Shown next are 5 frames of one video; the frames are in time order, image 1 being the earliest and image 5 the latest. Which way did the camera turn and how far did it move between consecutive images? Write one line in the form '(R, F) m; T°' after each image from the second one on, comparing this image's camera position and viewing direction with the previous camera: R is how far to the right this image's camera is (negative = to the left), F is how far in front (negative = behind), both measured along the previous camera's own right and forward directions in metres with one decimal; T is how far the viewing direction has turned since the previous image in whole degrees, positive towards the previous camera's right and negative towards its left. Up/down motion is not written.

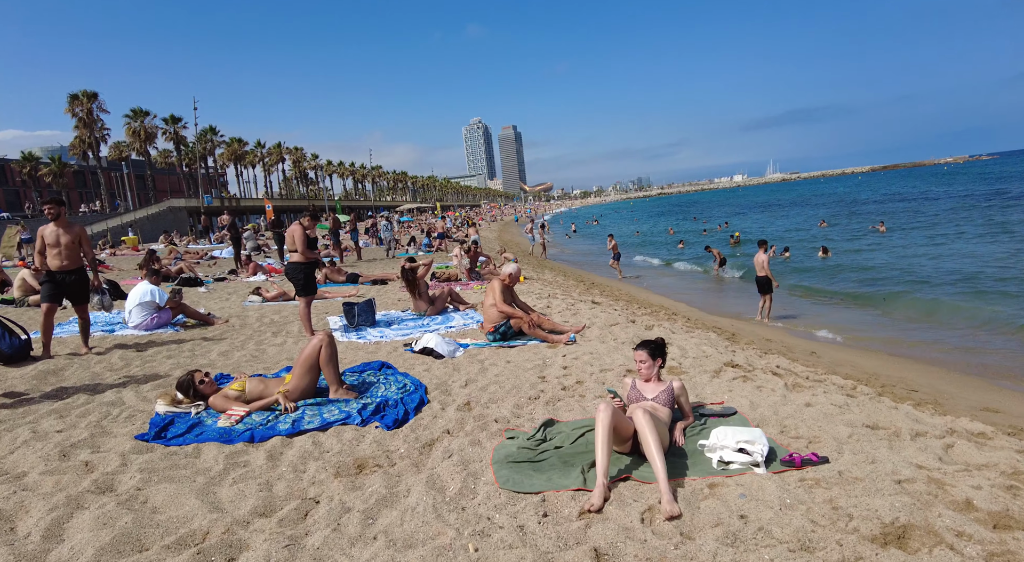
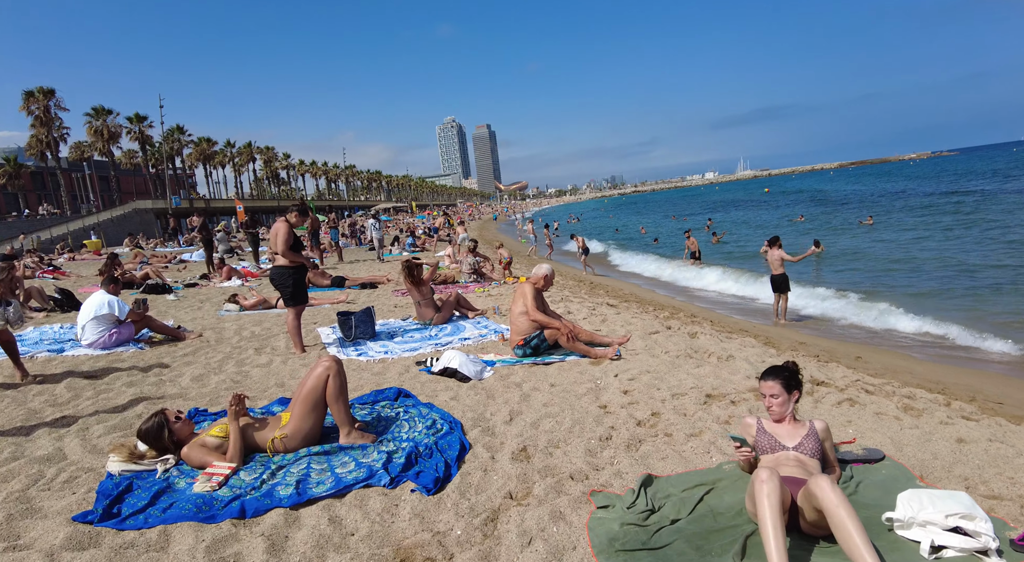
(-0.6, +1.2) m; +2°
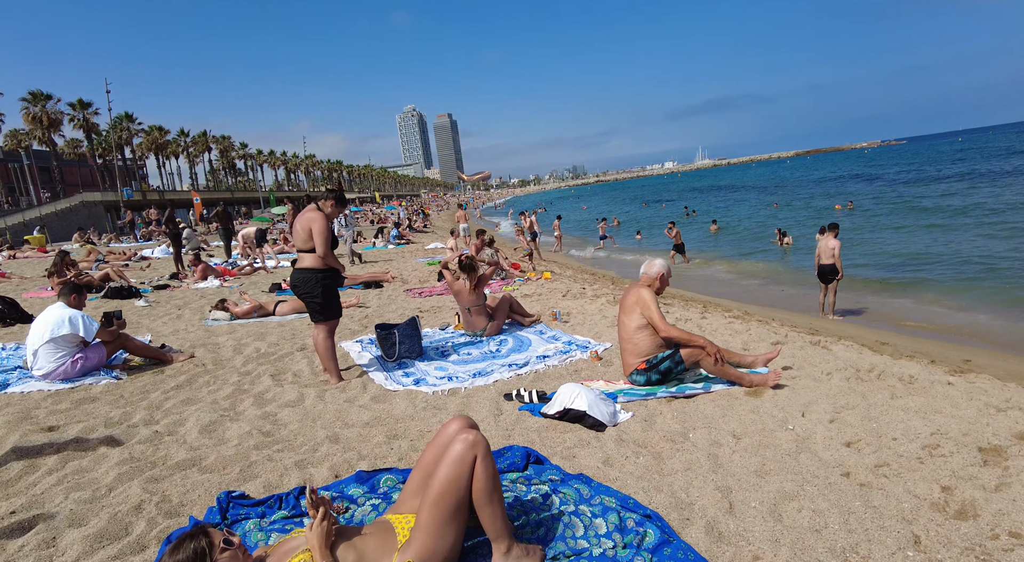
(-1.3, +1.6) m; +4°
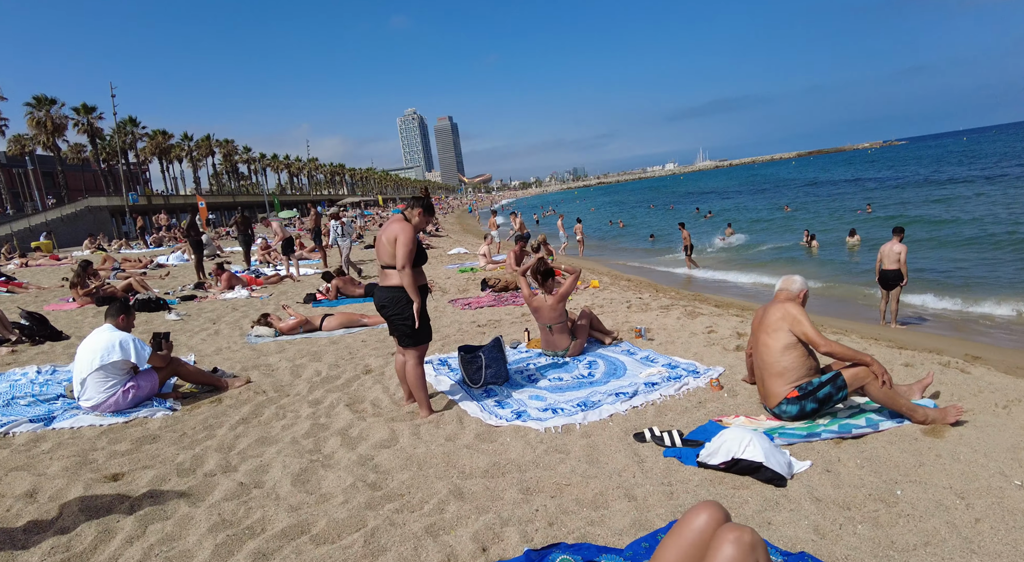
(-1.0, +0.6) m; 0°
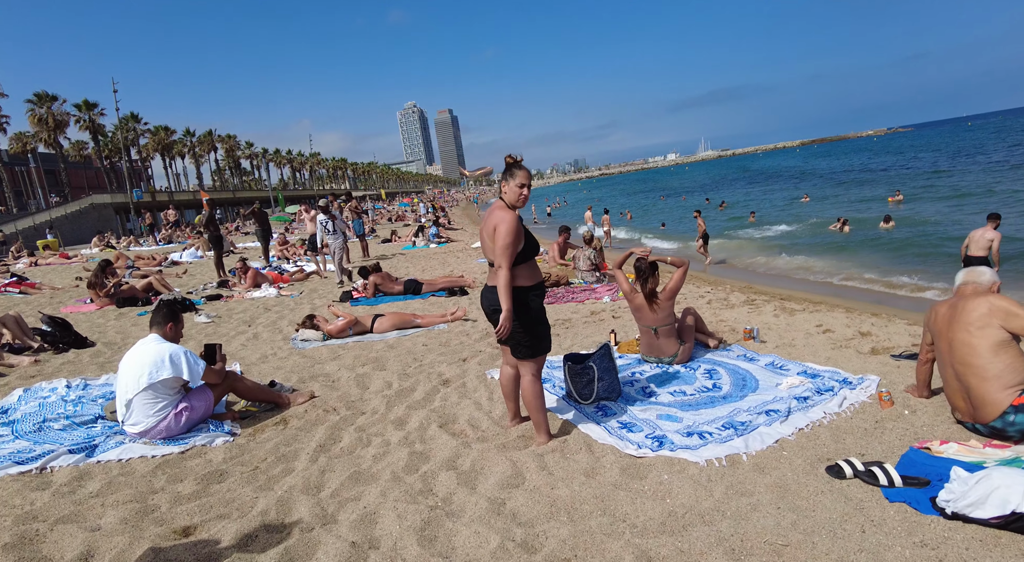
(-0.9, +0.8) m; 0°
